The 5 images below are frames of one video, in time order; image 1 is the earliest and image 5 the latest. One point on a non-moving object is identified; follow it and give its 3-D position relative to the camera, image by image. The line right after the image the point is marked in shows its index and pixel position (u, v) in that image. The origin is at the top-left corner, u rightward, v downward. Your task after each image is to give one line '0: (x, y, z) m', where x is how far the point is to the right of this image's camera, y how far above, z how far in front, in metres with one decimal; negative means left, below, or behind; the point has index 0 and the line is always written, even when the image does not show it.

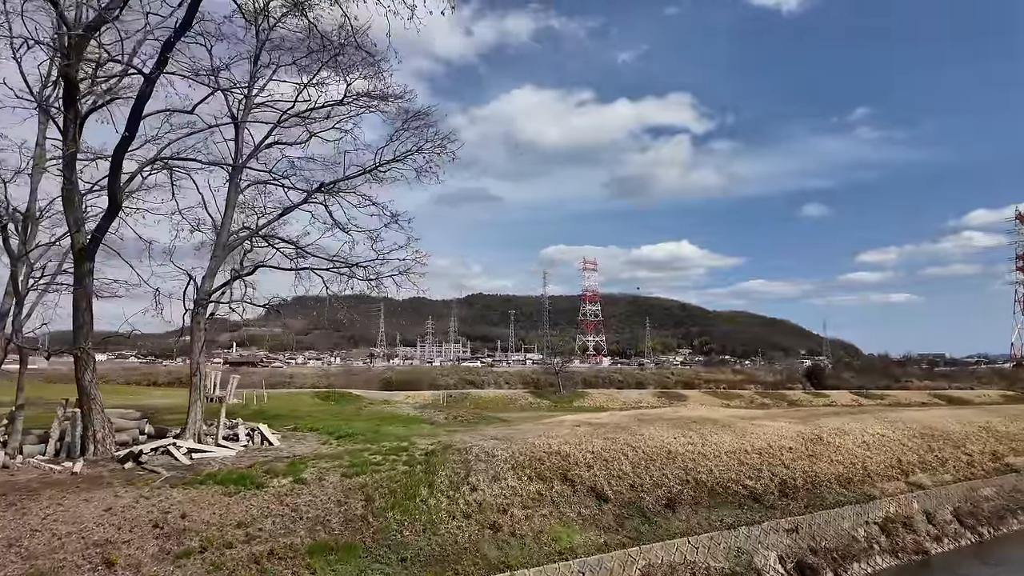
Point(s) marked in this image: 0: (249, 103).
0: (-6.9, +4.9, +16.6) m
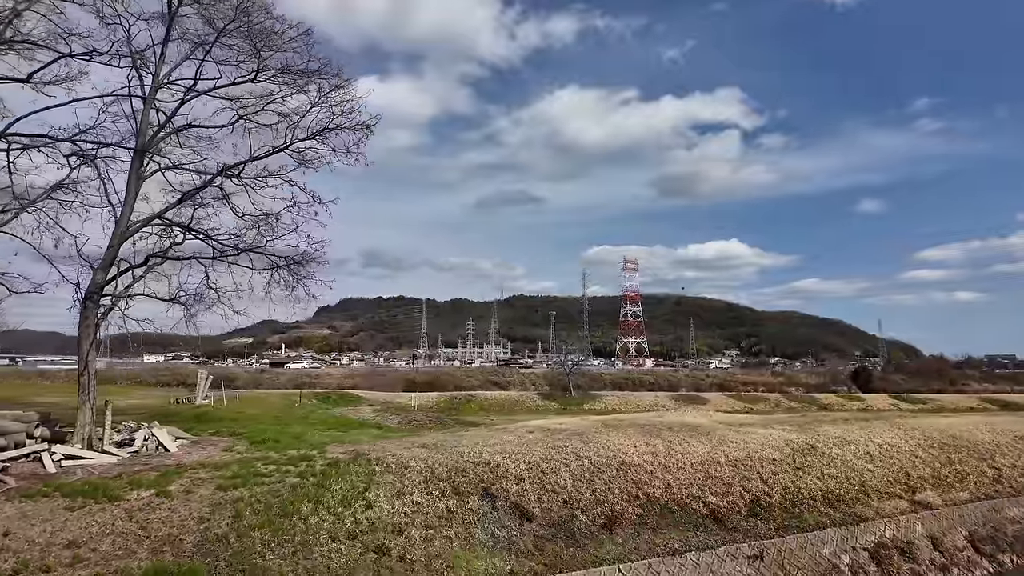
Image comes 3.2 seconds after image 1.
0: (-8.7, +5.0, +15.4) m
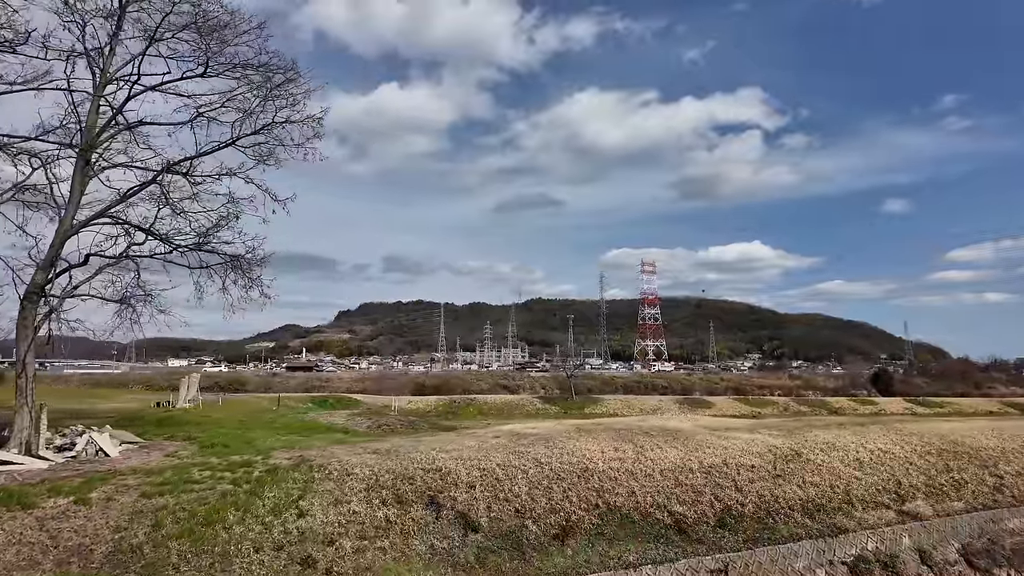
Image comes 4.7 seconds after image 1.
0: (-9.7, +5.0, +15.0) m
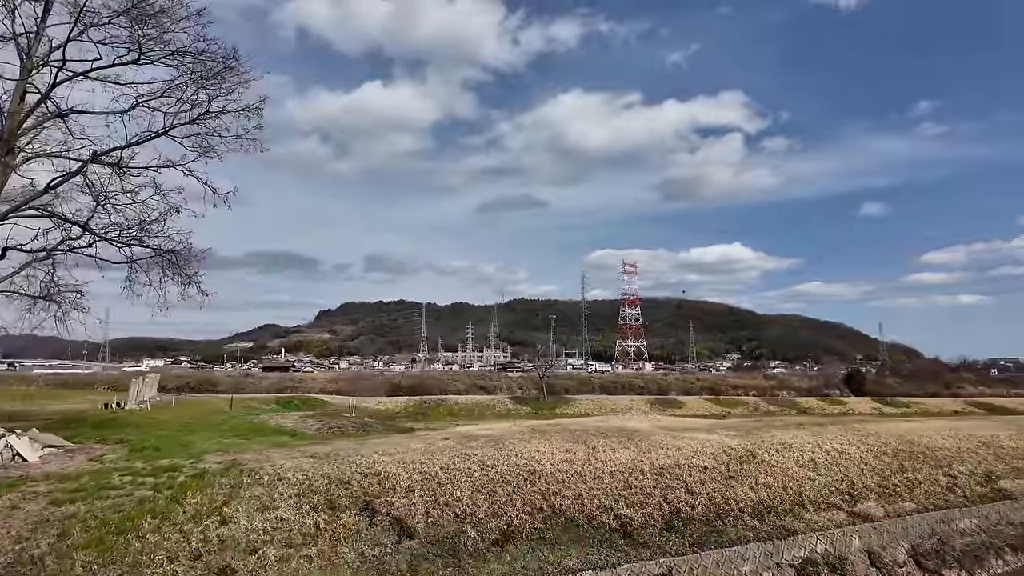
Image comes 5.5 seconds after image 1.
0: (-11.0, +5.1, +14.3) m
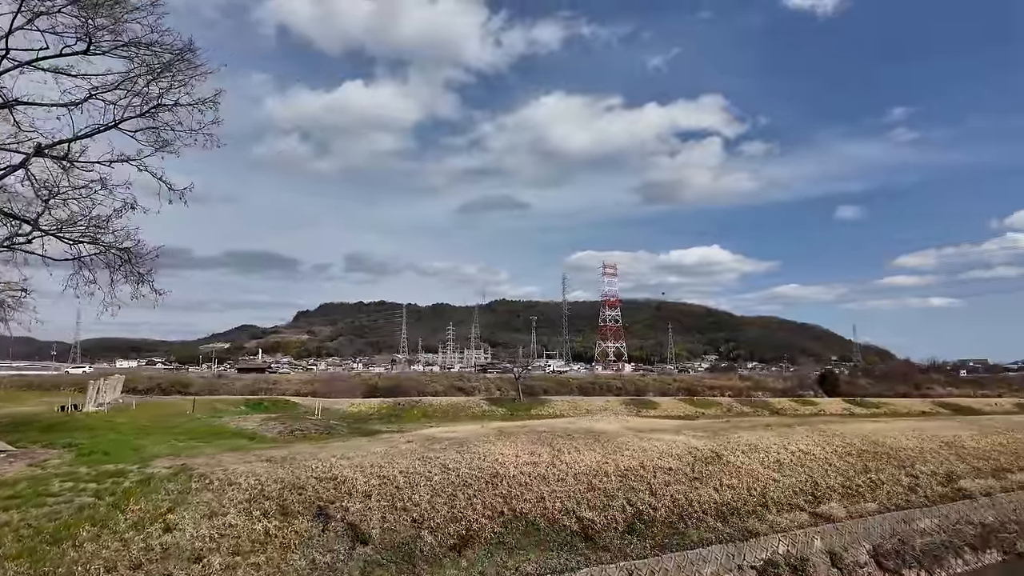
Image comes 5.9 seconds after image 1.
0: (-11.8, +5.2, +13.8) m
